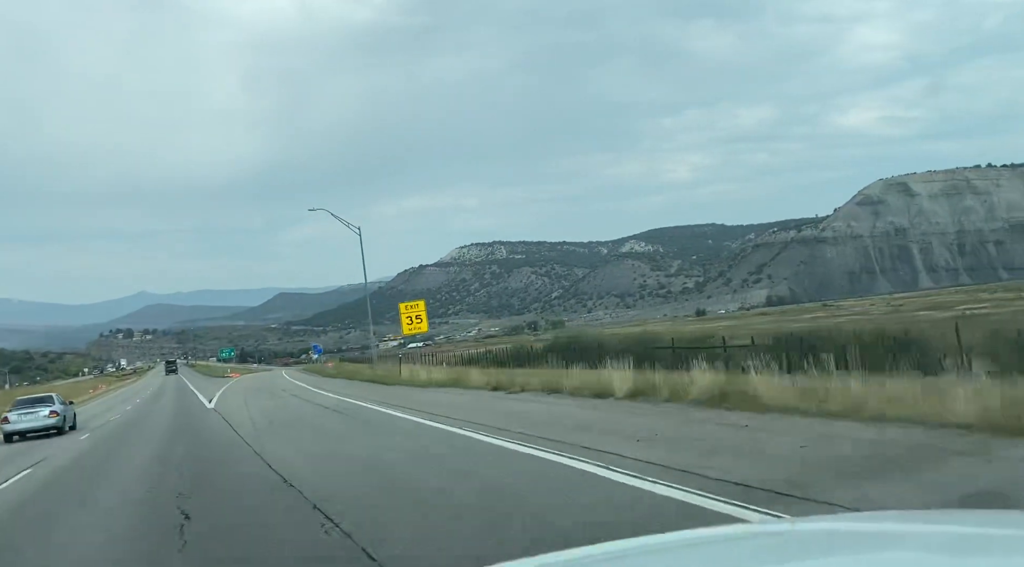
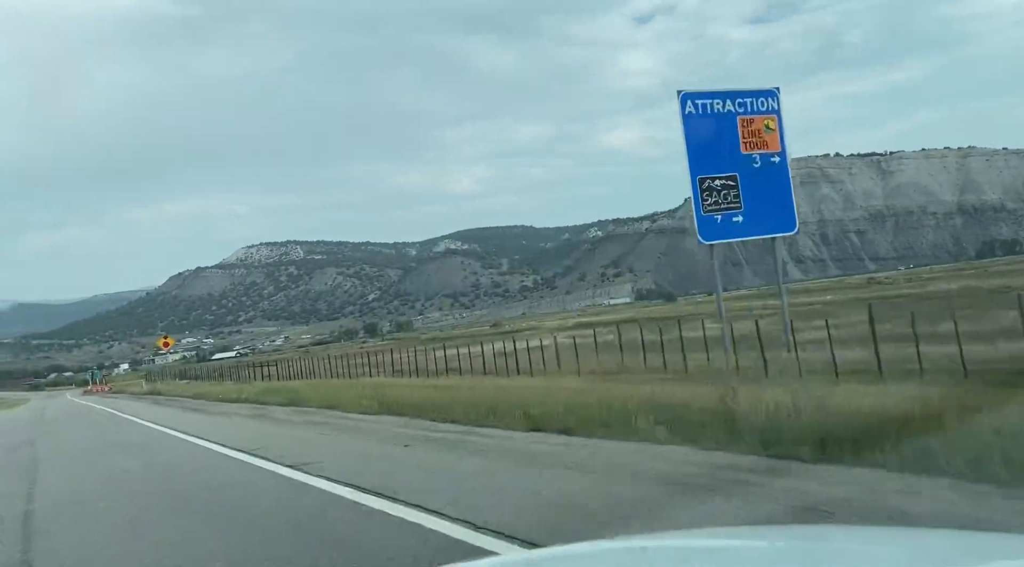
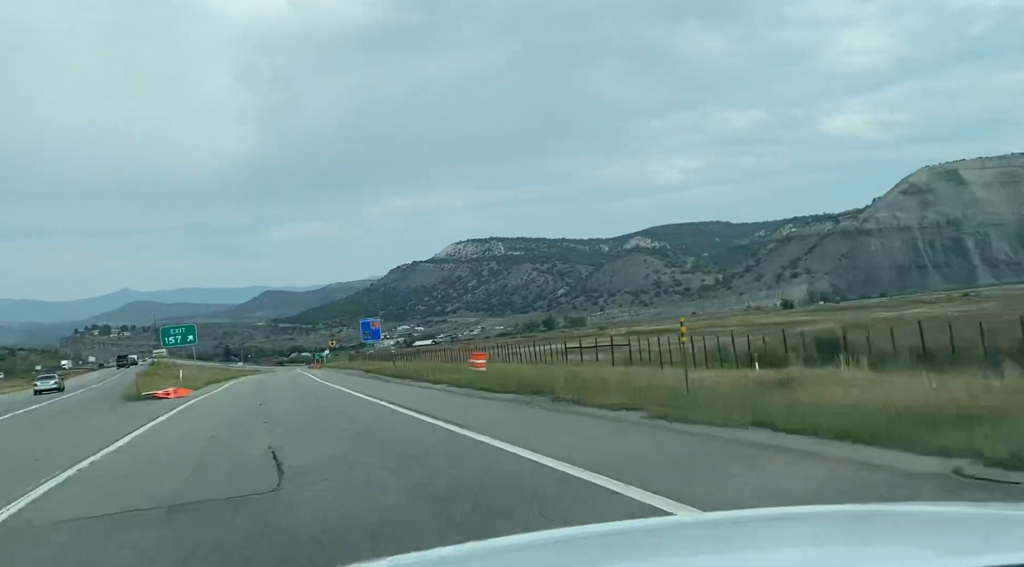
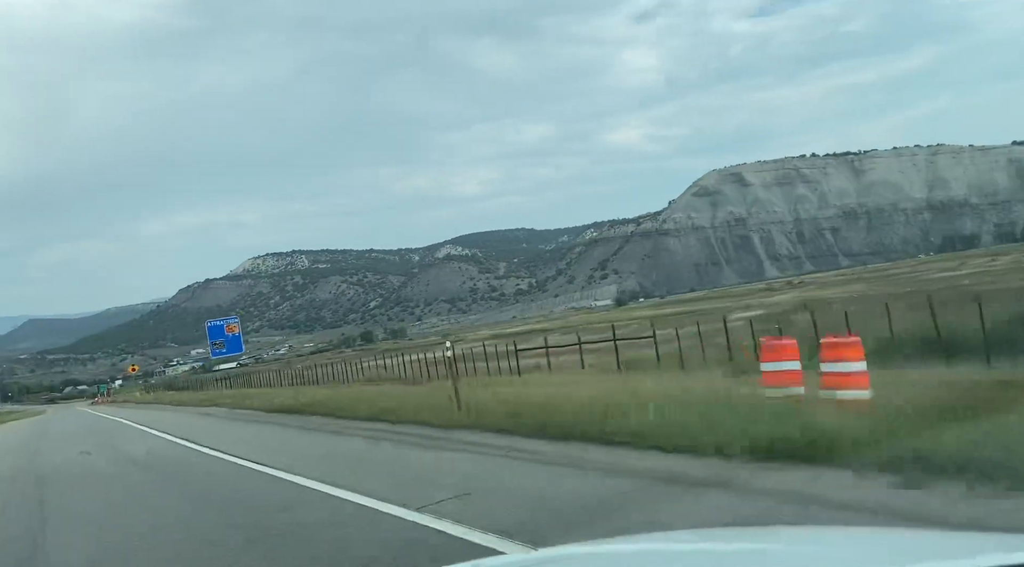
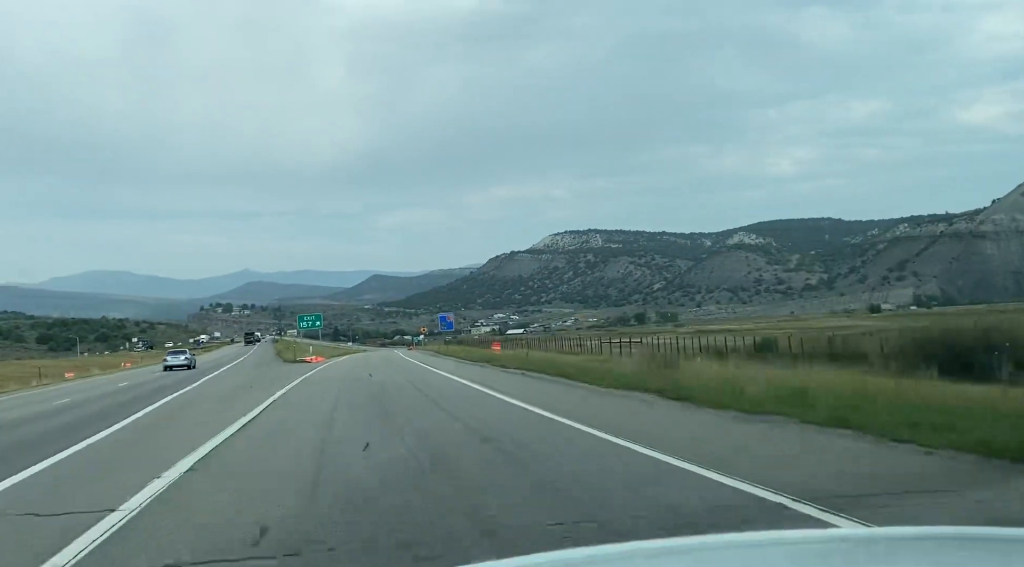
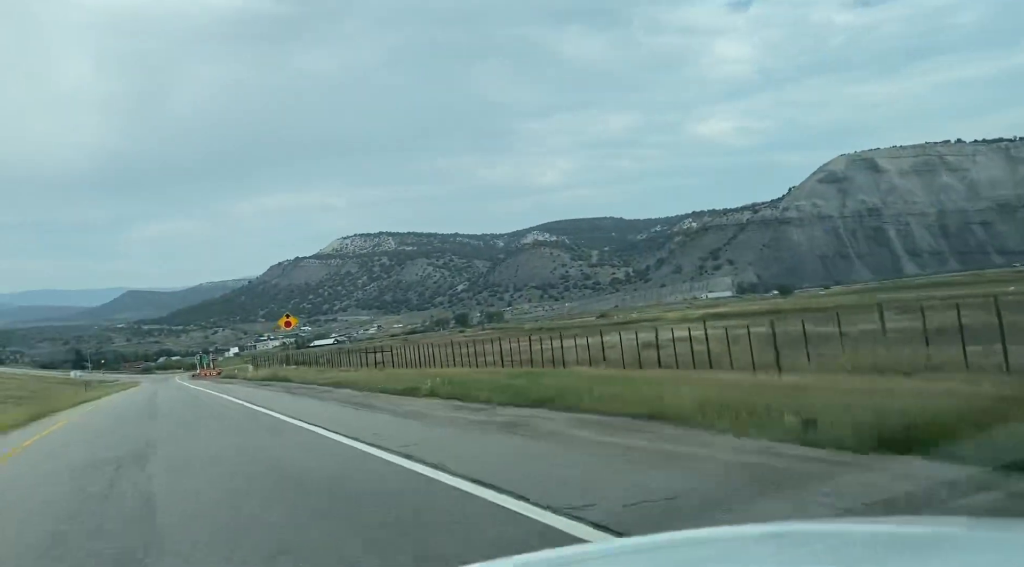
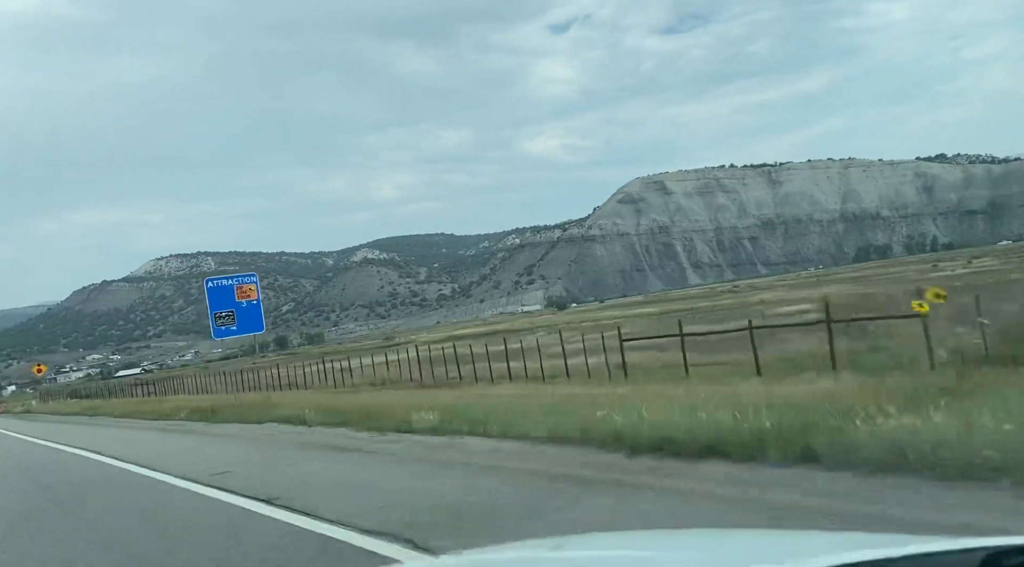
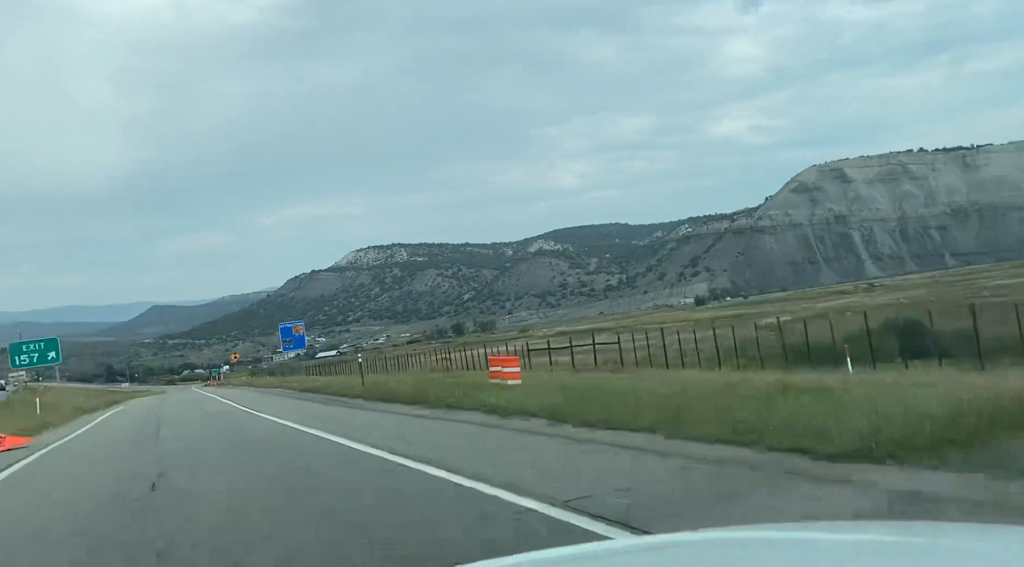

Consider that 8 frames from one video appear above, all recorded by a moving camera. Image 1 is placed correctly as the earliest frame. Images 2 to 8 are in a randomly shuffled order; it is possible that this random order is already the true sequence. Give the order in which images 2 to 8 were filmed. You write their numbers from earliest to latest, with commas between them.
5, 3, 8, 4, 7, 2, 6
